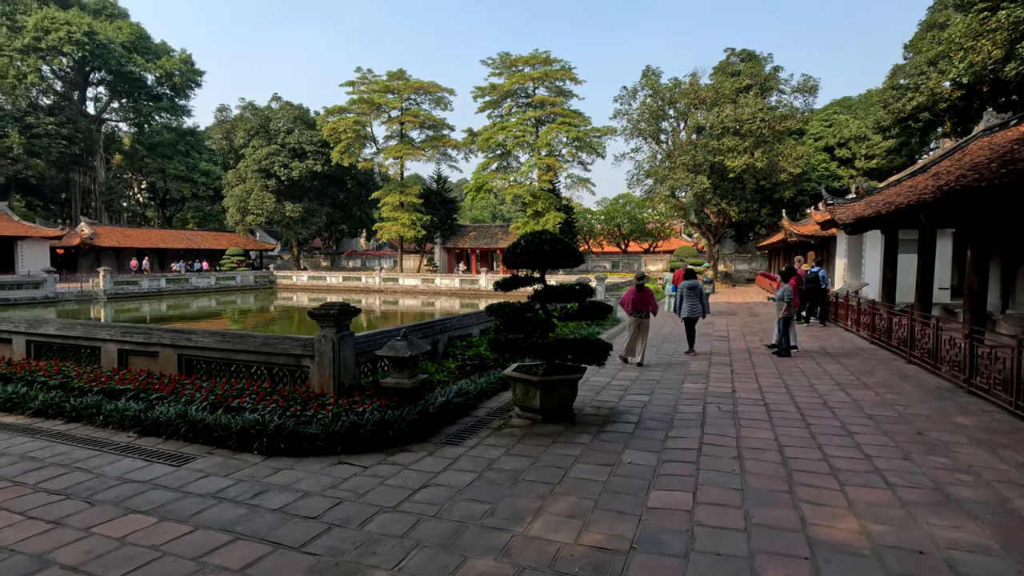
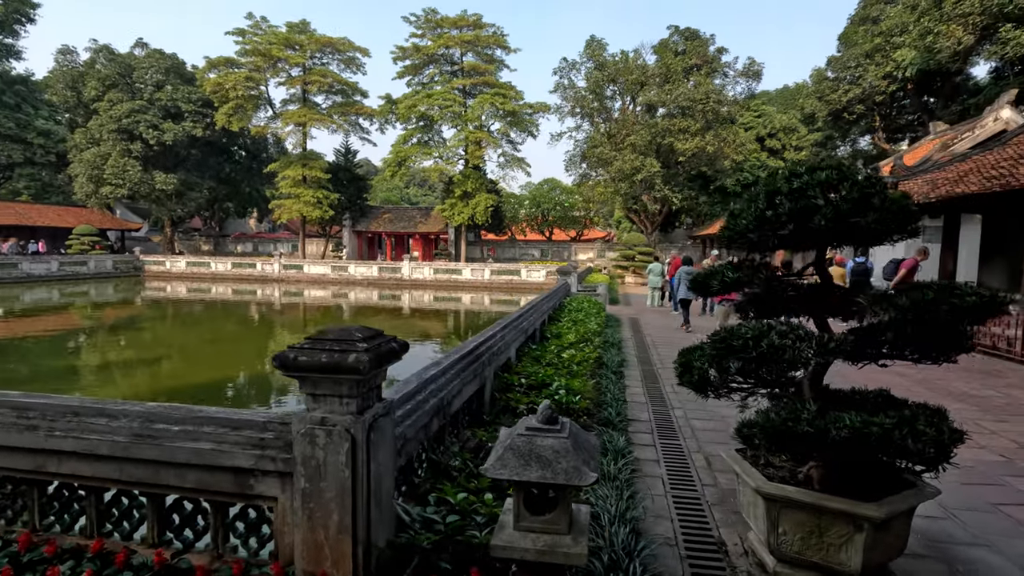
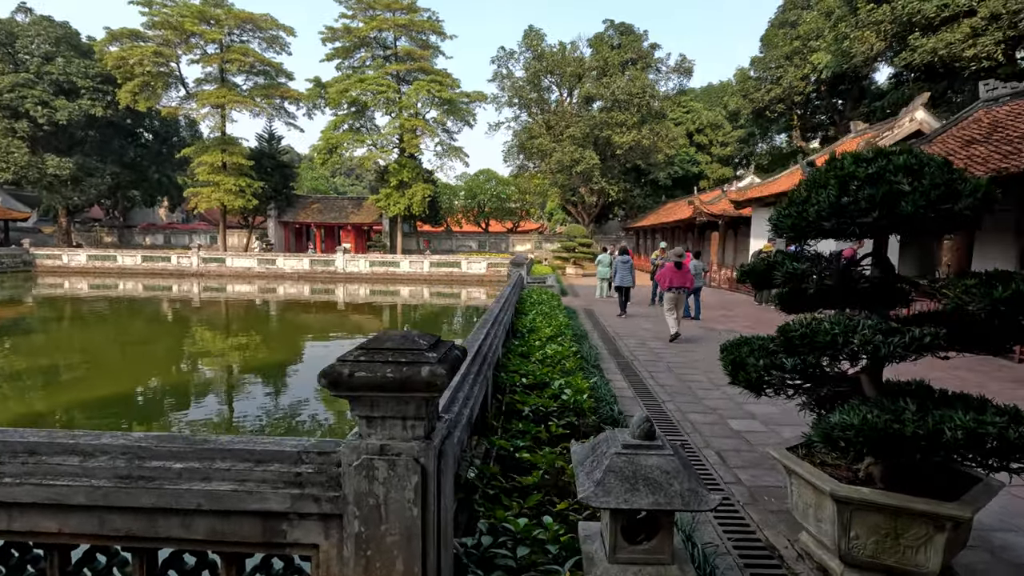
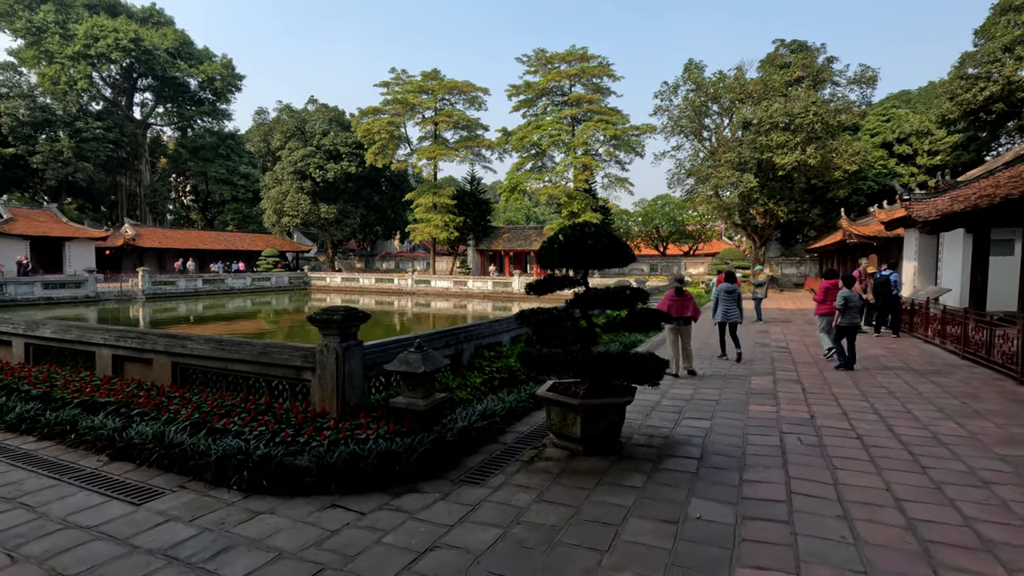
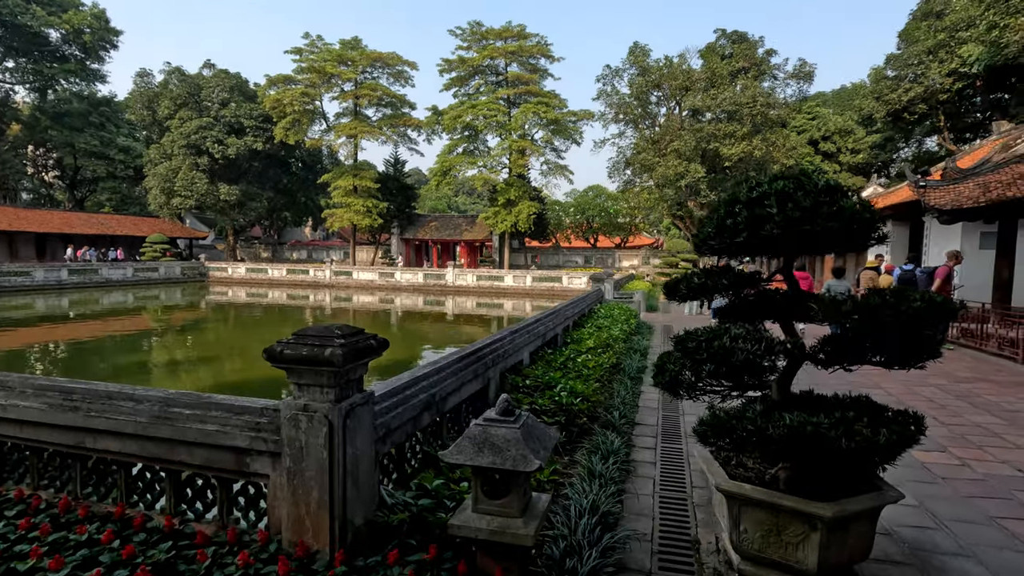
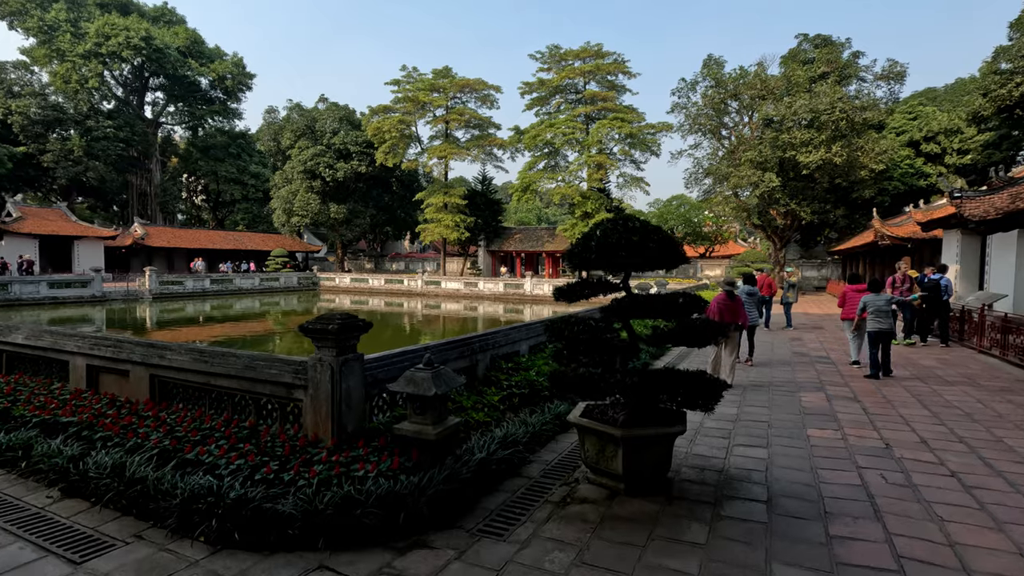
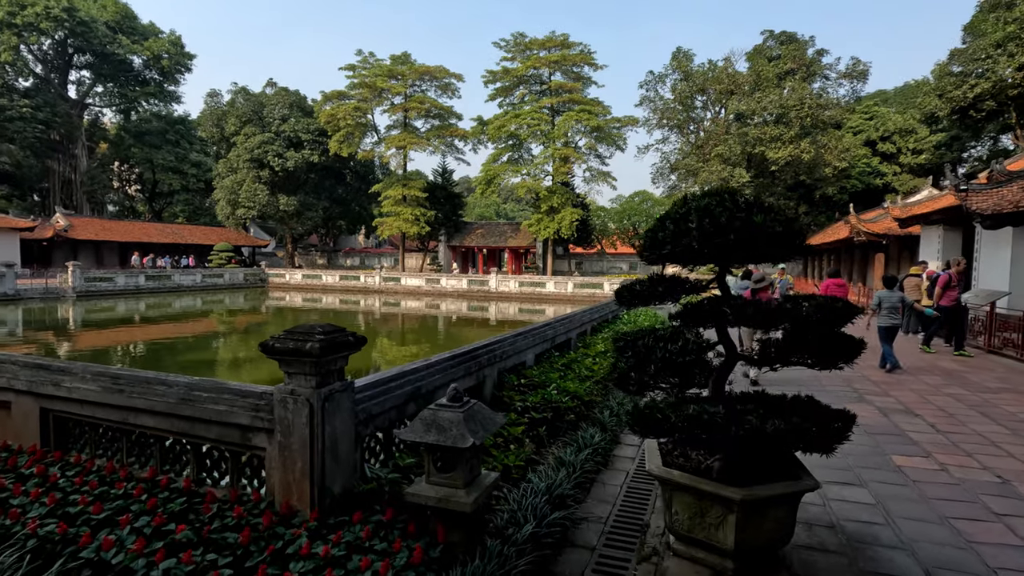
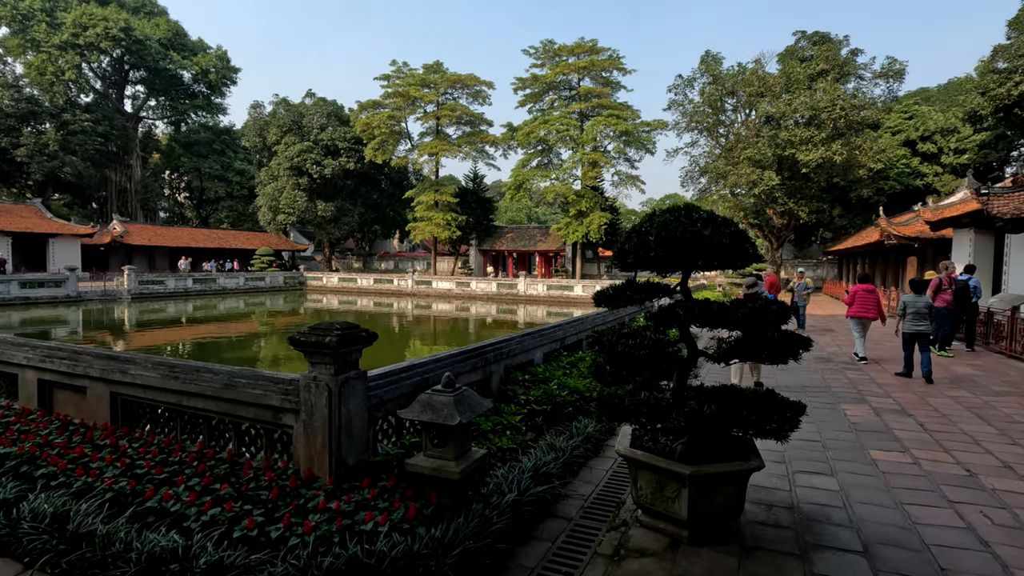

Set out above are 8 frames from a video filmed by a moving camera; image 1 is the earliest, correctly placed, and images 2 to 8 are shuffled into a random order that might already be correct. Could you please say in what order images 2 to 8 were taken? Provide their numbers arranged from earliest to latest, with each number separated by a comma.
4, 6, 8, 7, 5, 2, 3
